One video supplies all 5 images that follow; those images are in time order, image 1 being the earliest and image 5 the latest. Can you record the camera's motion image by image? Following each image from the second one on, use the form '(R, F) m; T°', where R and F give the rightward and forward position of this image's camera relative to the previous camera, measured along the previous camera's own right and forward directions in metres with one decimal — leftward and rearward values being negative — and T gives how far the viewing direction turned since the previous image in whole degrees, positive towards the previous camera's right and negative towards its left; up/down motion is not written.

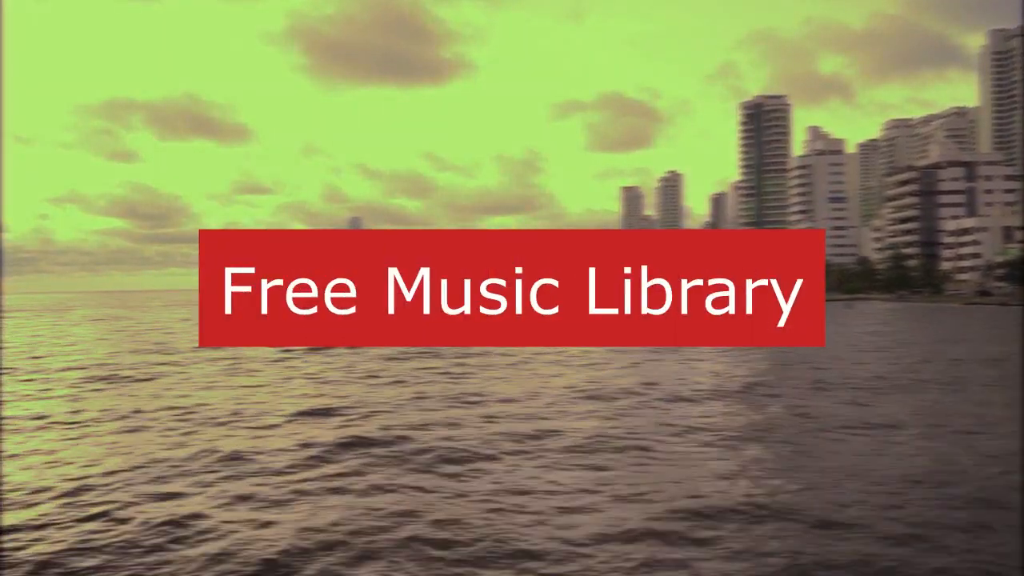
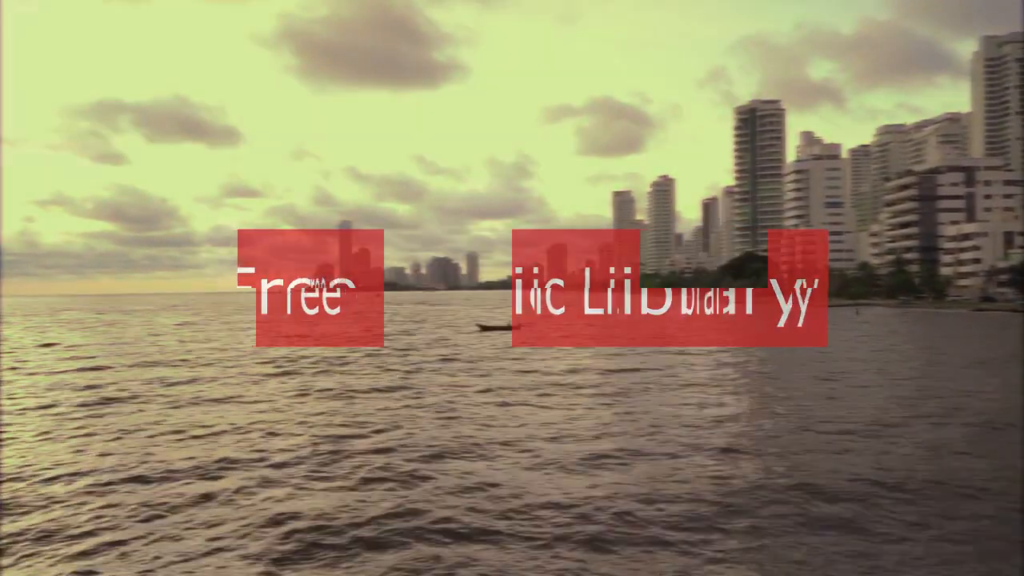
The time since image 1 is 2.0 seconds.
(-1.3, +1.8) m; +1°
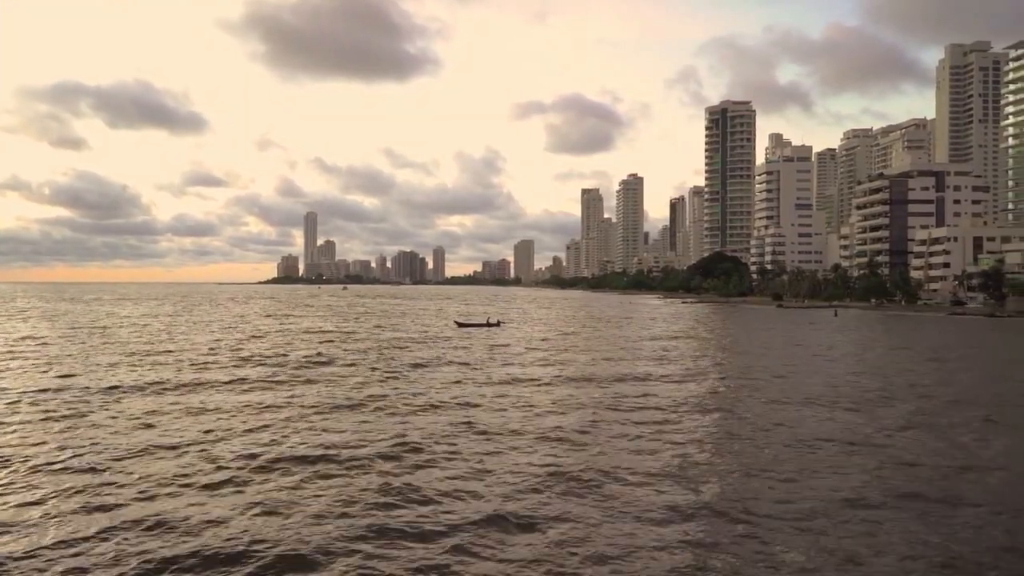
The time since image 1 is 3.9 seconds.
(-1.3, +1.7) m; +2°
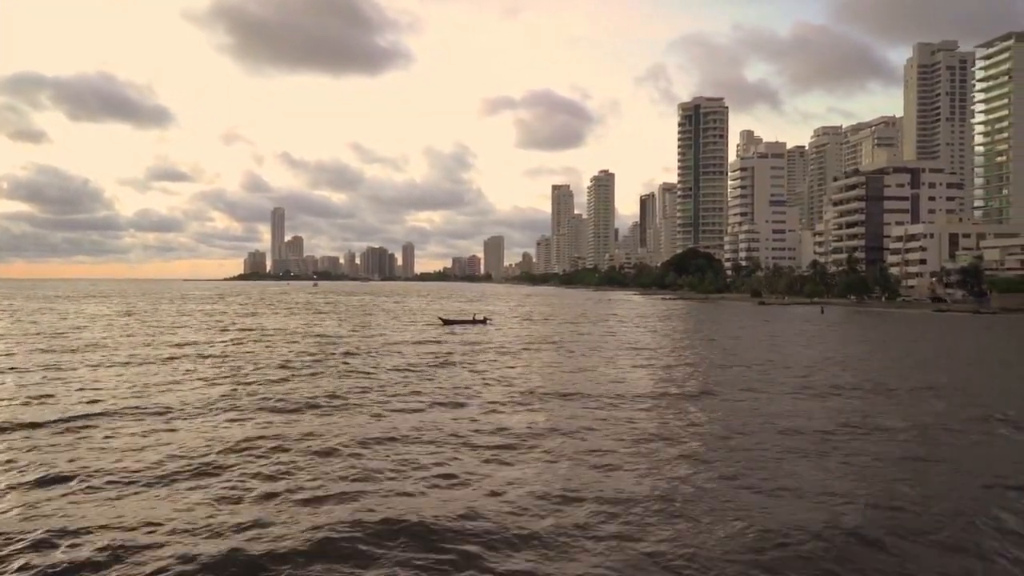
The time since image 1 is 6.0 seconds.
(-1.5, +2.0) m; +2°
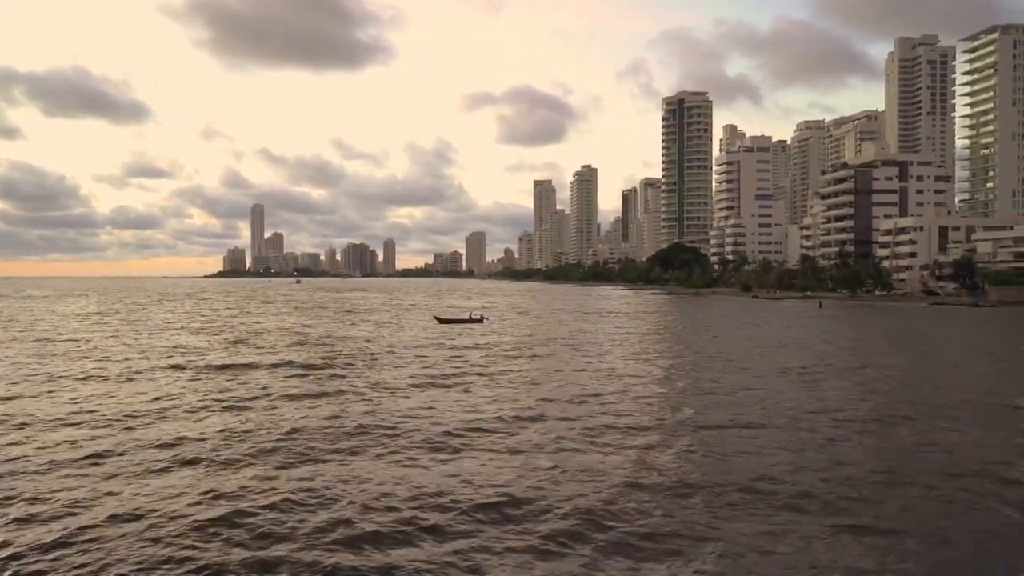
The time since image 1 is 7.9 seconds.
(-1.4, +1.6) m; +1°
